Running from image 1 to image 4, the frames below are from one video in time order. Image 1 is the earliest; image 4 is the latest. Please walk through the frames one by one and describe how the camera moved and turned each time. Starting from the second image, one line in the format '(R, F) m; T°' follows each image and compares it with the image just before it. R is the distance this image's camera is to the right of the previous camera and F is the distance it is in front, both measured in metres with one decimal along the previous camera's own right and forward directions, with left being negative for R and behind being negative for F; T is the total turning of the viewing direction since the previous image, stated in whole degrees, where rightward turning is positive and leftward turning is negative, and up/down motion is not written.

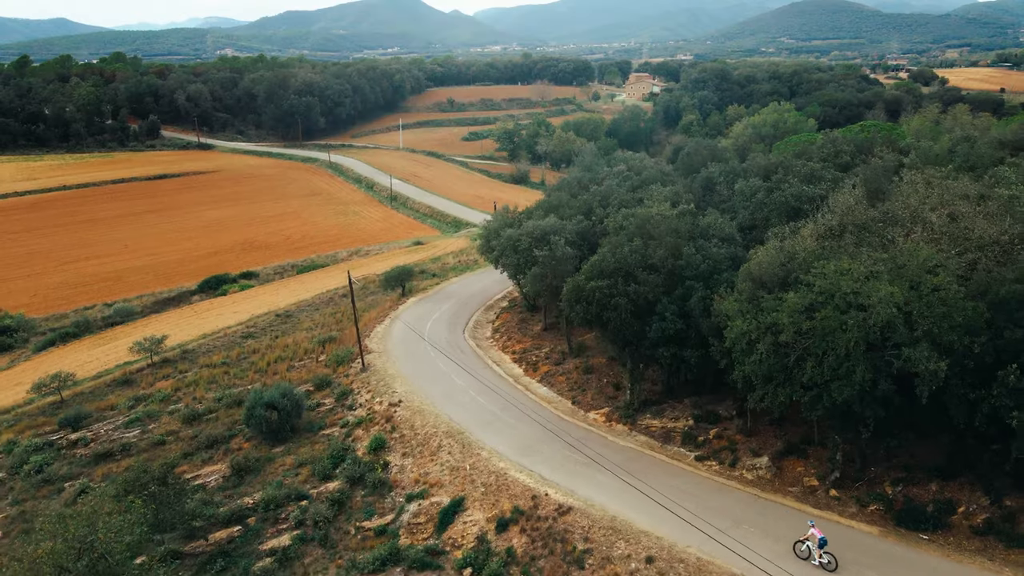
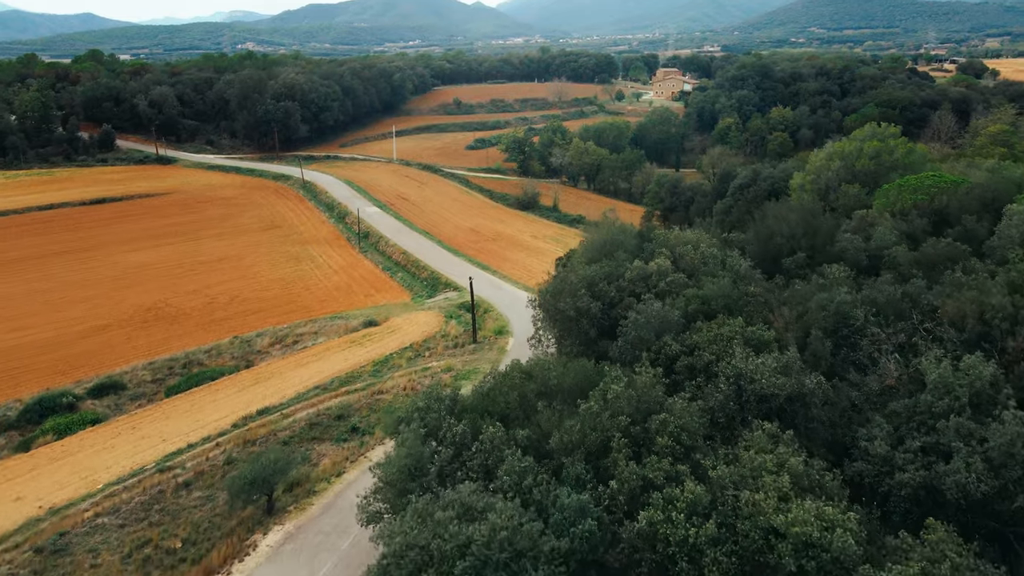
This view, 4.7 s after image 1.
(+1.5, +13.4) m; -2°
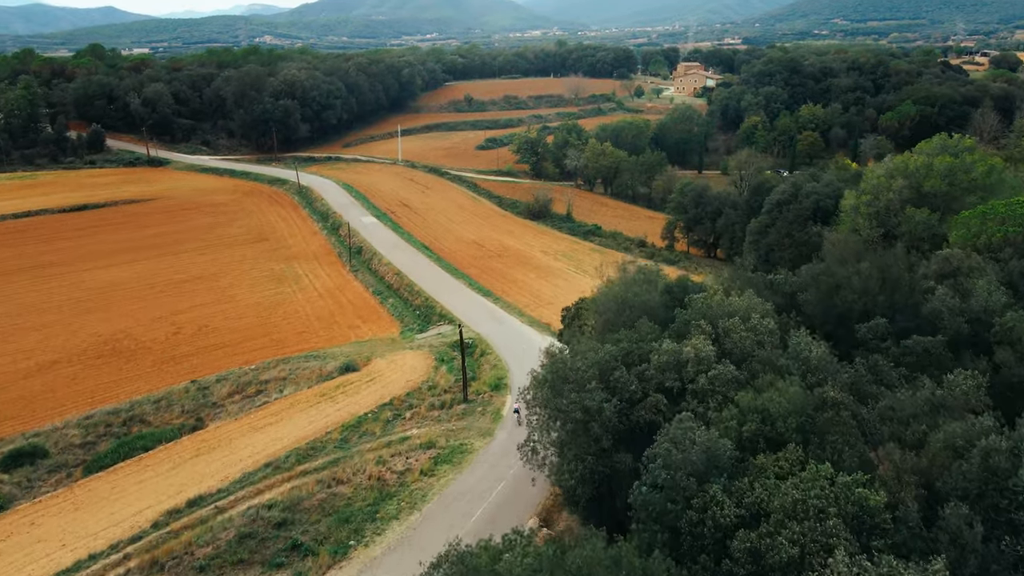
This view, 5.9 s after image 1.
(+0.6, +4.9) m; -1°
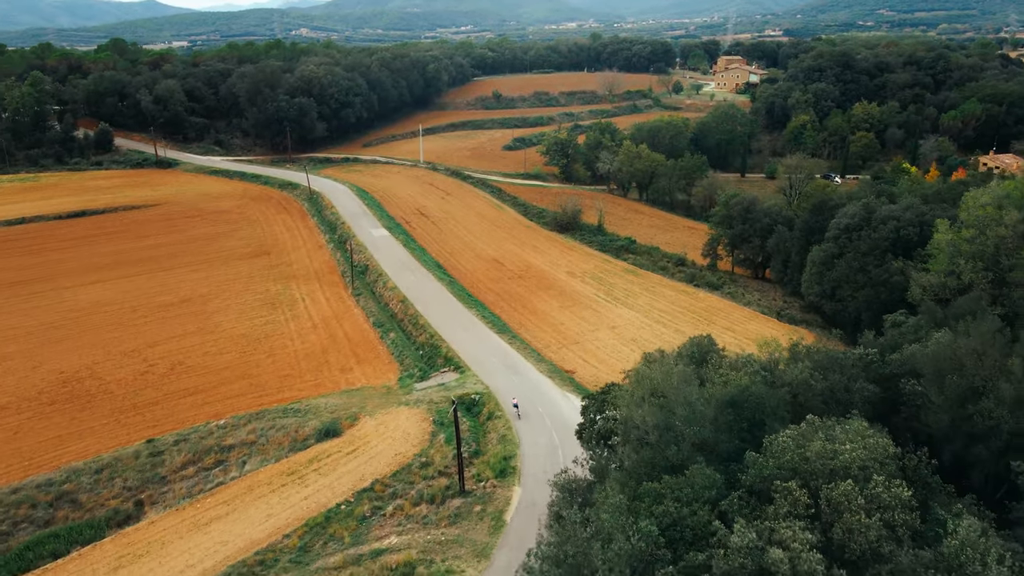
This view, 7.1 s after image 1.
(+0.6, +5.1) m; -3°
